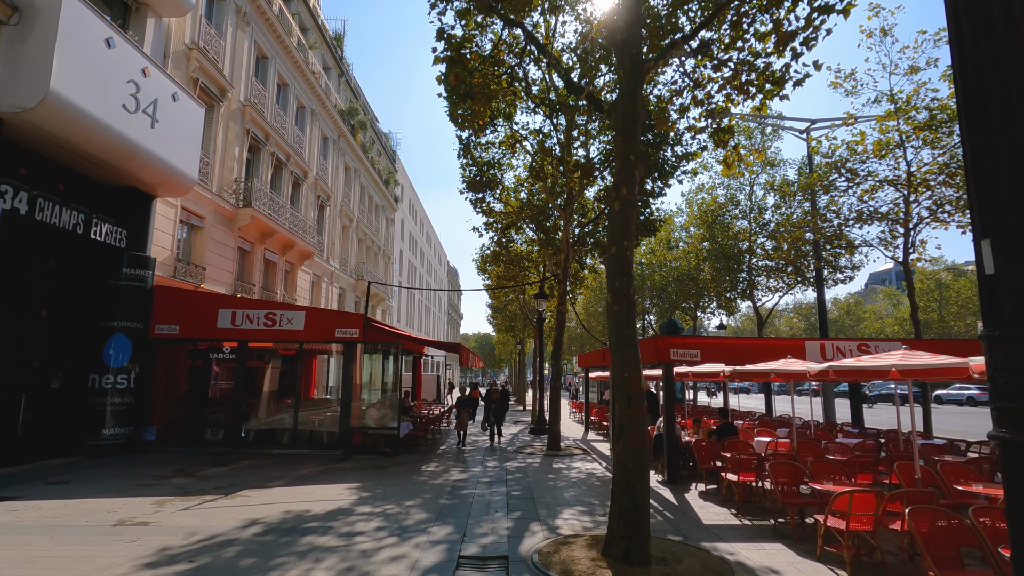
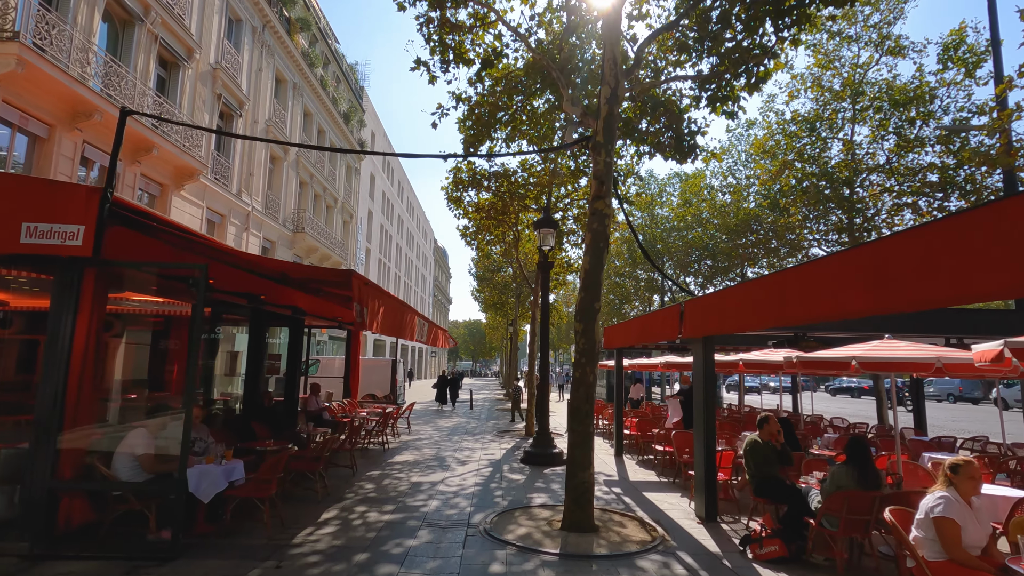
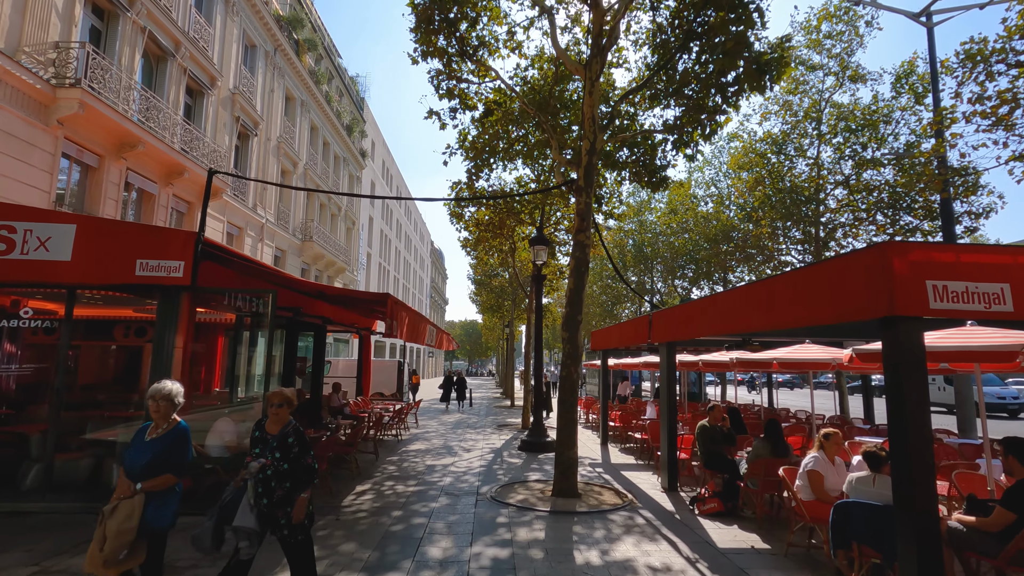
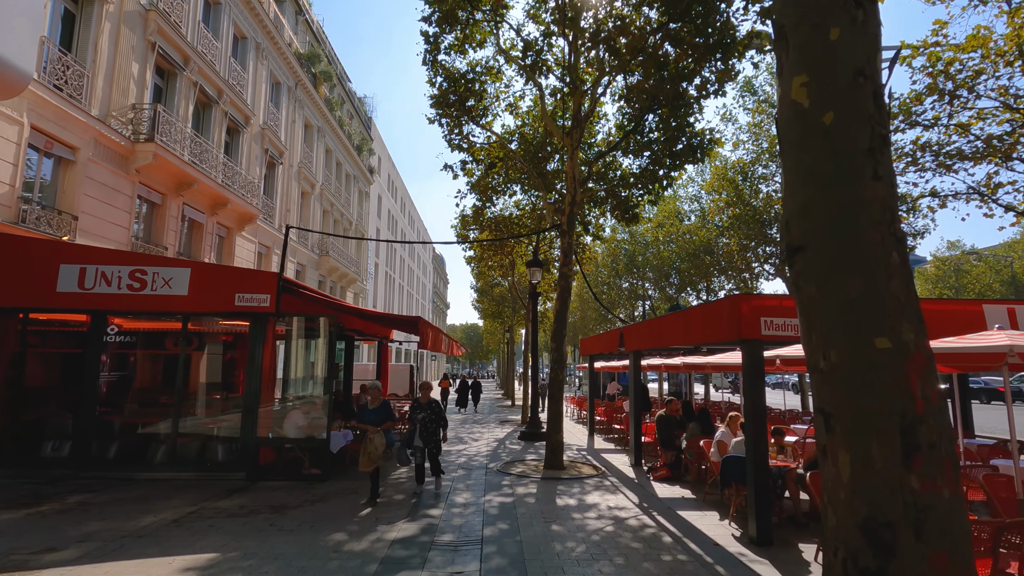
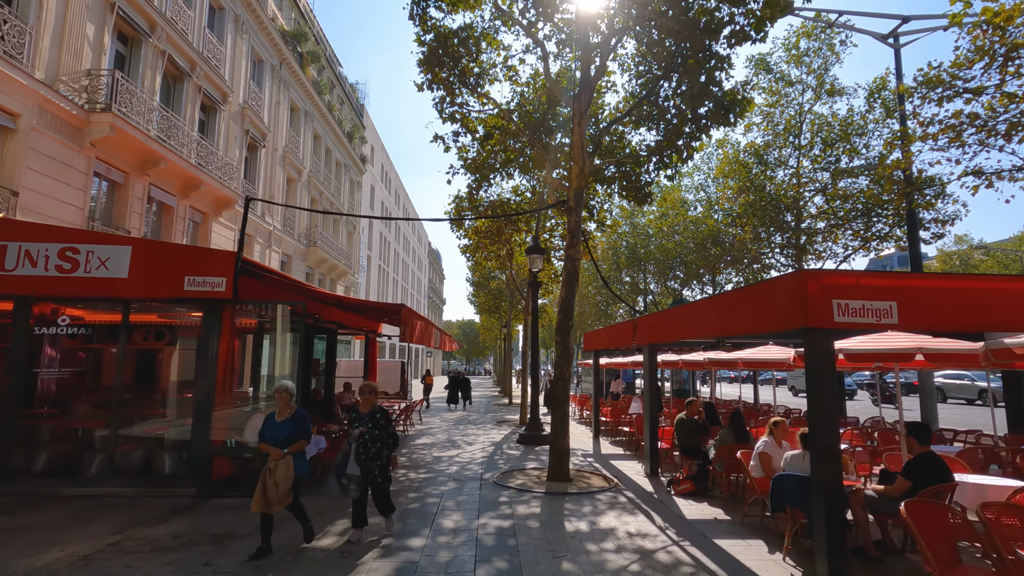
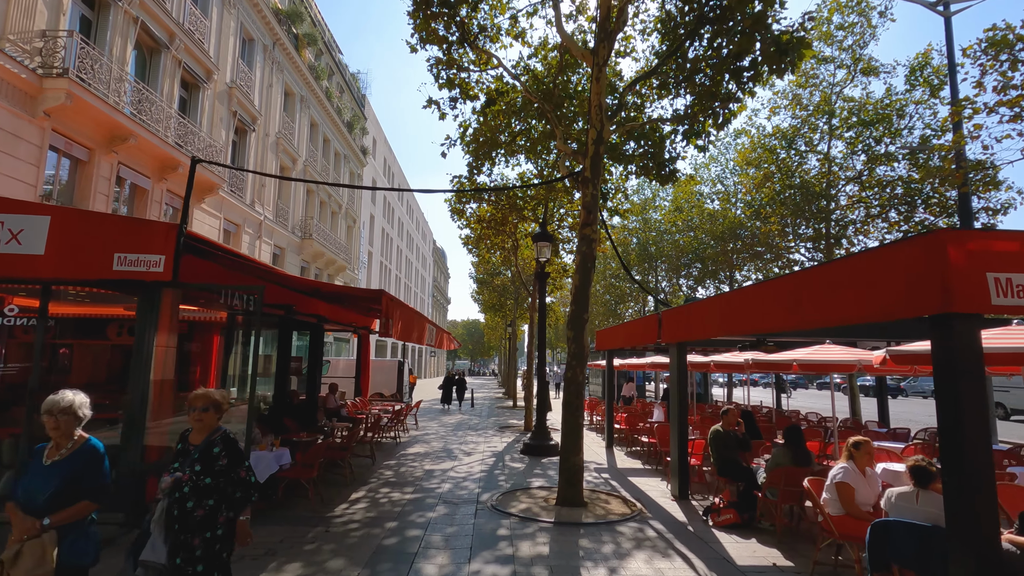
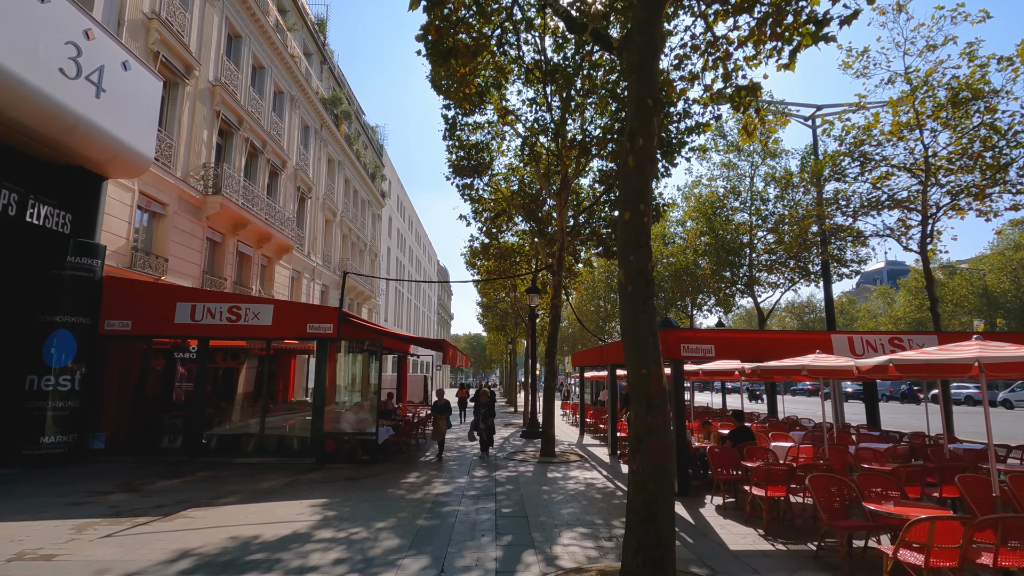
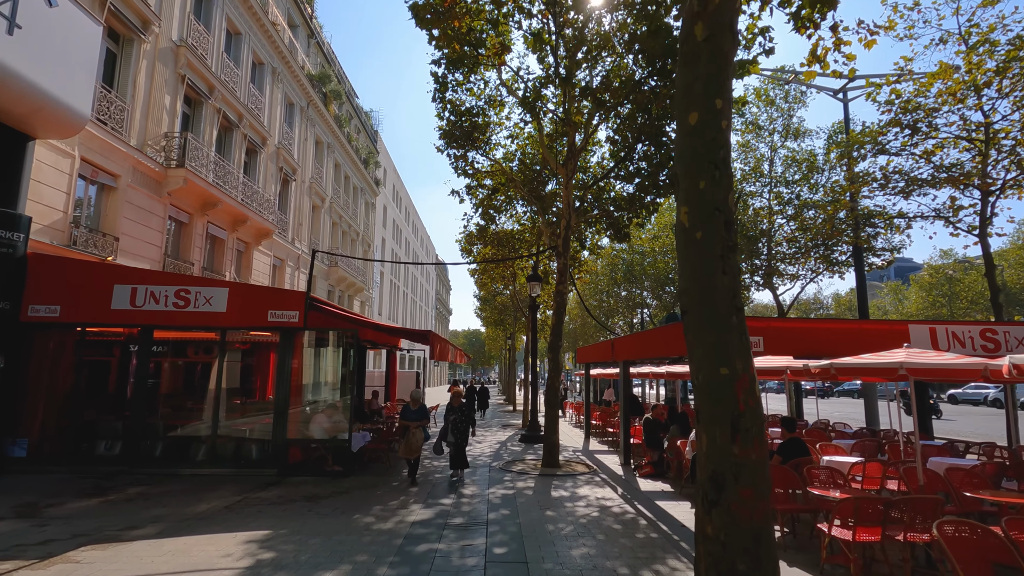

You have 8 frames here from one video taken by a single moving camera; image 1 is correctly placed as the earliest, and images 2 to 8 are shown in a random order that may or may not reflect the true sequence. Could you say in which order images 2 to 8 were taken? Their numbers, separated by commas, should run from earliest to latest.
7, 8, 4, 5, 3, 6, 2
